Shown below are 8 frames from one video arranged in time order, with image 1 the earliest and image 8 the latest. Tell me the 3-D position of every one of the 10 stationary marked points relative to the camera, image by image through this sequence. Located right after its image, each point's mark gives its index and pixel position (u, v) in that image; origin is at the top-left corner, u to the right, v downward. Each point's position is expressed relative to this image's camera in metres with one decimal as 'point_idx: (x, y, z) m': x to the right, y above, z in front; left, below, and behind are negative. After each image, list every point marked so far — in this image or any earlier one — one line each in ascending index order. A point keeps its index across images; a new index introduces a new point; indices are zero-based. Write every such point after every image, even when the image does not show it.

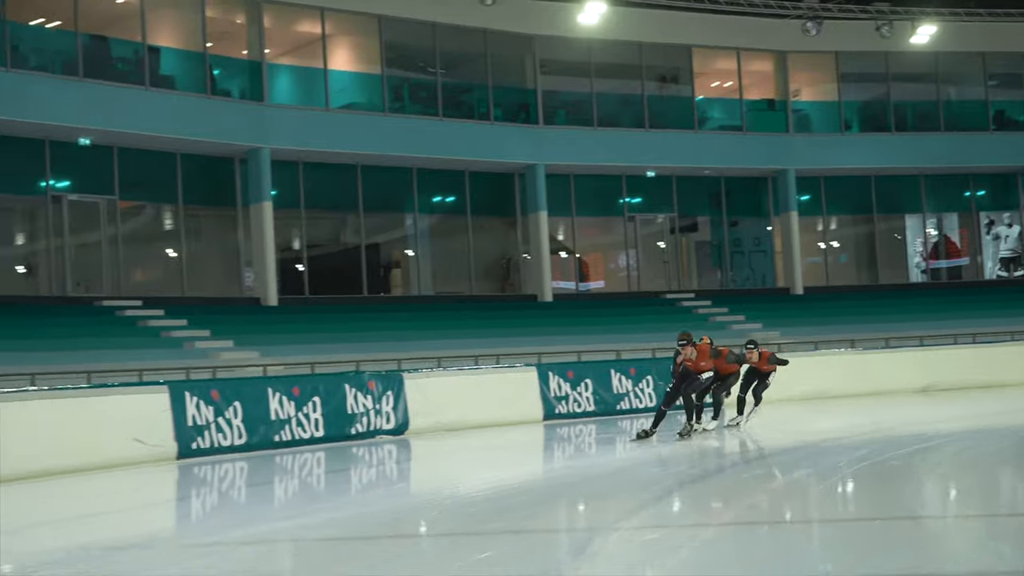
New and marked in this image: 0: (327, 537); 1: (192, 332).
0: (-0.9, -1.2, +7.3) m
1: (-4.1, -0.6, +18.2) m
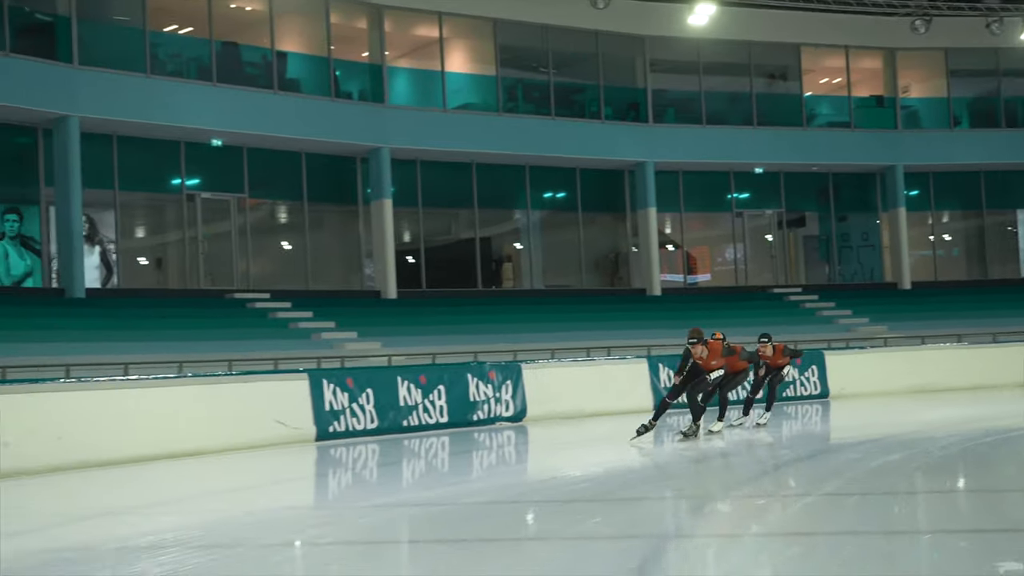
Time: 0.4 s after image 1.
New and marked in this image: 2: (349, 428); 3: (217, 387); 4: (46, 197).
0: (-0.3, -1.2, +8.0) m
1: (-2.6, -0.5, +19.1) m
2: (-1.5, -1.3, +13.2) m
3: (-2.5, -0.8, +11.8) m
4: (-6.0, +1.2, +18.2) m
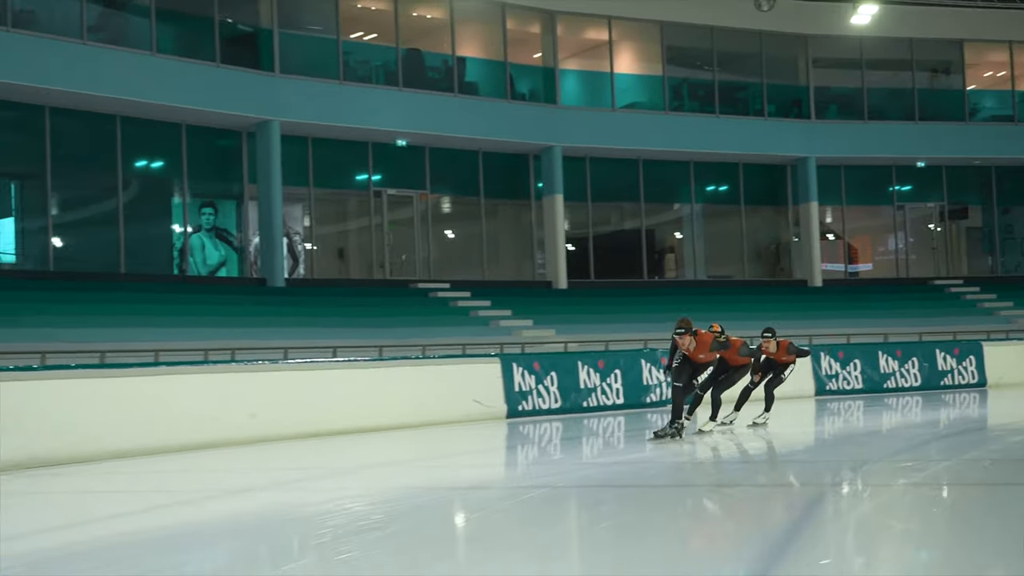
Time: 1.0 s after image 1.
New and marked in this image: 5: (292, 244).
0: (+0.9, -1.2, +9.0) m
1: (-0.3, -0.3, +20.4) m
2: (+0.3, -1.2, +14.3) m
3: (-0.9, -0.7, +13.0) m
4: (-3.7, +1.3, +19.8) m
5: (-3.0, +0.6, +19.9) m
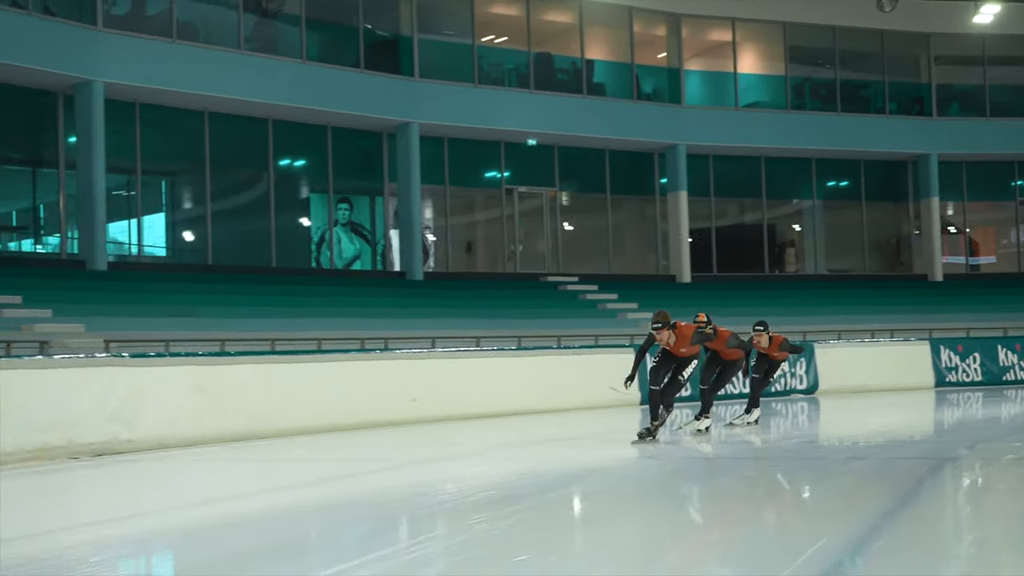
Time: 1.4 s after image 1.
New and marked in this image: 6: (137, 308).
0: (+1.8, -1.1, +9.8) m
1: (+1.6, -0.2, +21.2) m
2: (+1.6, -1.2, +15.1) m
3: (+0.4, -0.7, +13.9) m
4: (-1.8, +1.4, +20.9) m
5: (-1.2, +0.7, +20.9) m
6: (-4.1, -0.2, +15.8) m
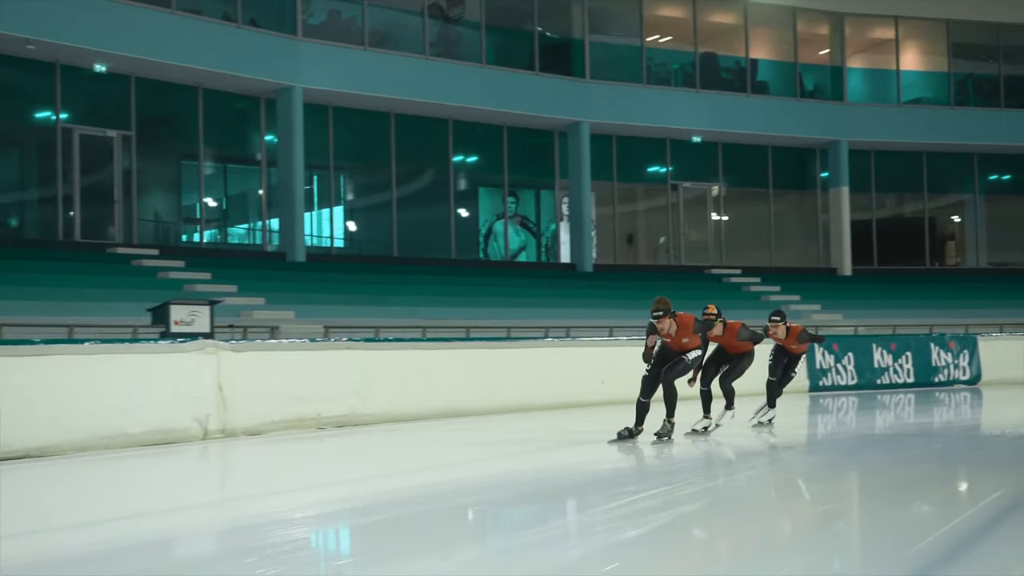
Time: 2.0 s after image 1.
0: (+3.2, -1.1, +10.5) m
1: (+4.2, -0.1, +21.9) m
2: (+3.6, -1.1, +15.8) m
3: (+2.2, -0.6, +14.8) m
4: (+0.7, +1.6, +21.9) m
5: (+1.4, +0.8, +21.8) m
6: (-2.1, -0.1, +17.1) m
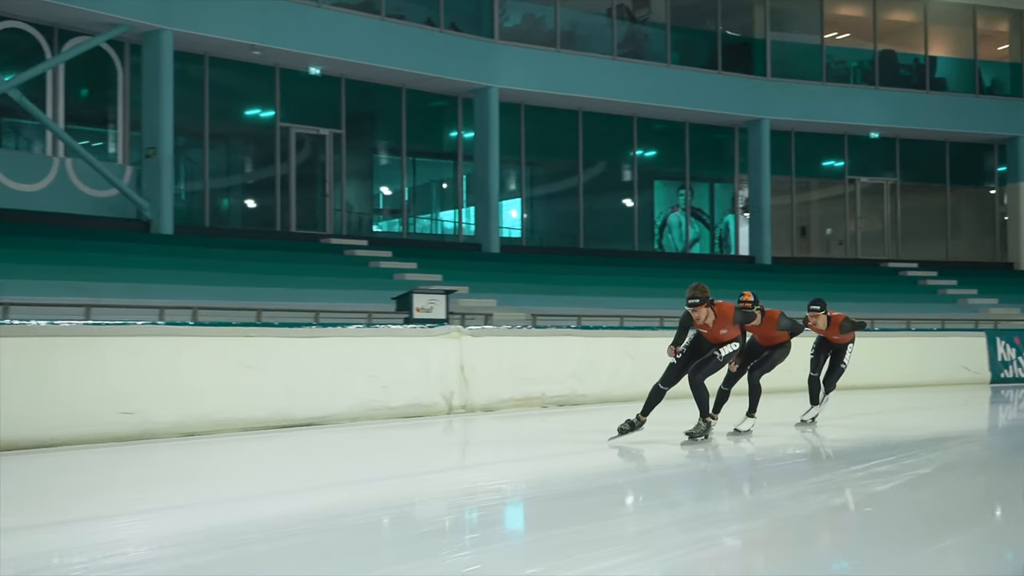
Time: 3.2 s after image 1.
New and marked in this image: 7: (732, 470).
0: (+4.8, -1.1, +11.0) m
1: (+7.0, 0.0, +22.2) m
2: (+5.7, -1.0, +16.3) m
3: (+4.3, -0.5, +15.4) m
4: (+3.6, +1.7, +22.6) m
5: (+4.2, +1.0, +22.5) m
6: (+0.2, 0.0, +18.1) m
7: (+1.1, -0.9, +7.3) m
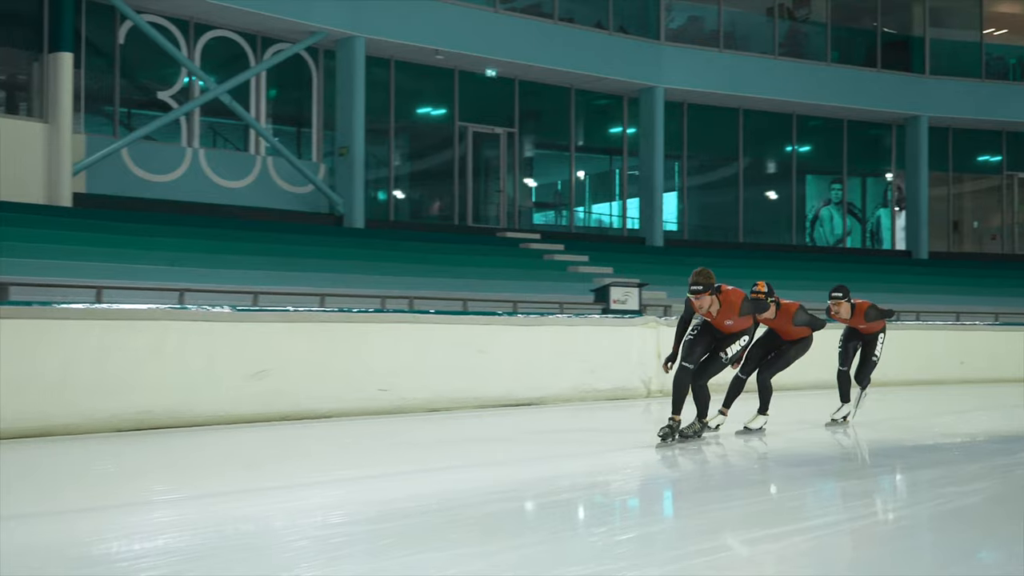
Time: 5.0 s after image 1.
0: (+6.3, -1.1, +11.4) m
1: (+9.6, 0.0, +22.3) m
2: (+7.7, -1.0, +16.5) m
3: (+6.2, -0.5, +15.7) m
4: (+6.2, +1.8, +23.0) m
5: (+6.8, +1.1, +22.8) m
6: (+2.4, +0.2, +18.9) m
7: (+2.3, -0.9, +8.0) m
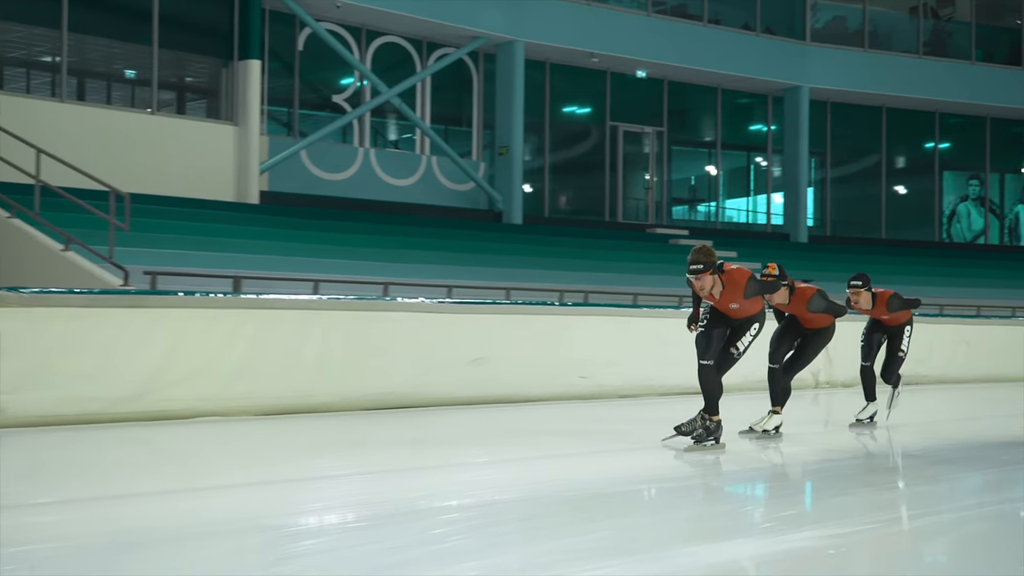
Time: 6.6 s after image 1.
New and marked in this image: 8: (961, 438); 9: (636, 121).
0: (+7.7, -1.1, +11.5) m
1: (+11.9, +0.1, +22.1) m
2: (+9.5, -1.0, +16.5) m
3: (+8.0, -0.5, +15.9) m
4: (+8.6, +1.9, +23.1) m
5: (+9.2, +1.1, +22.8) m
6: (+4.5, +0.2, +19.3) m
7: (+3.5, -0.9, +8.5) m
8: (+2.6, -0.9, +8.1) m
9: (+1.8, +2.4, +19.9) m
